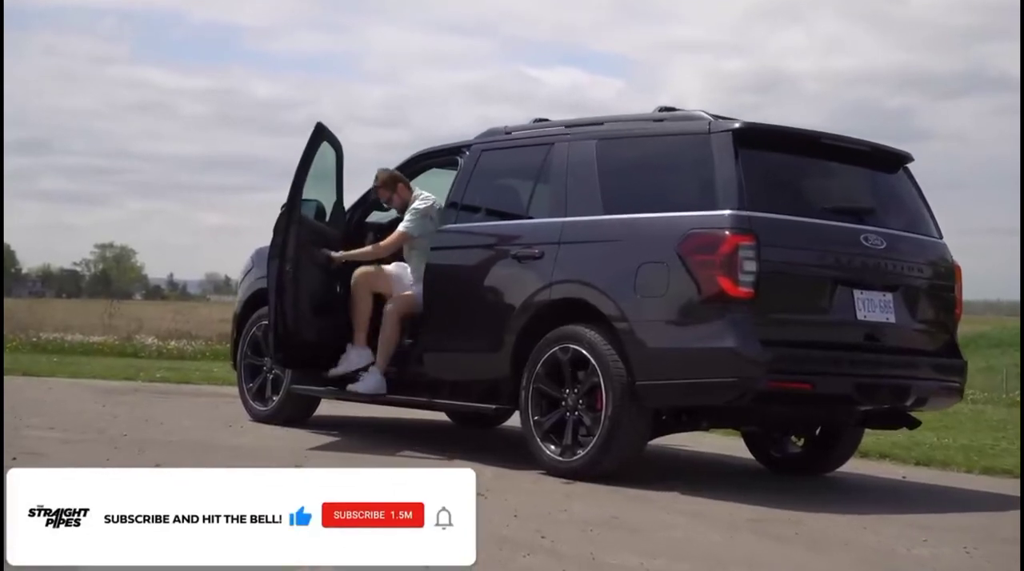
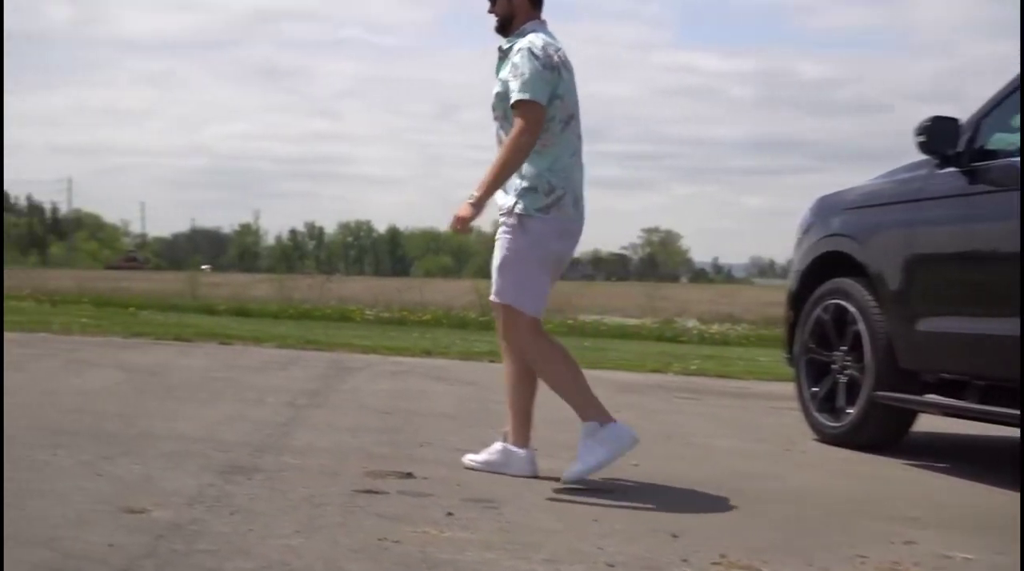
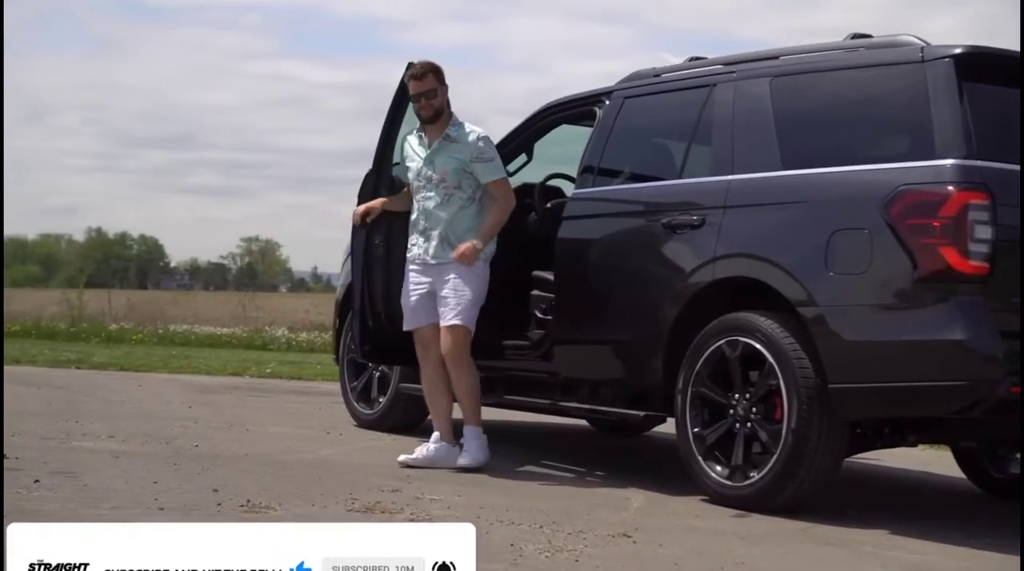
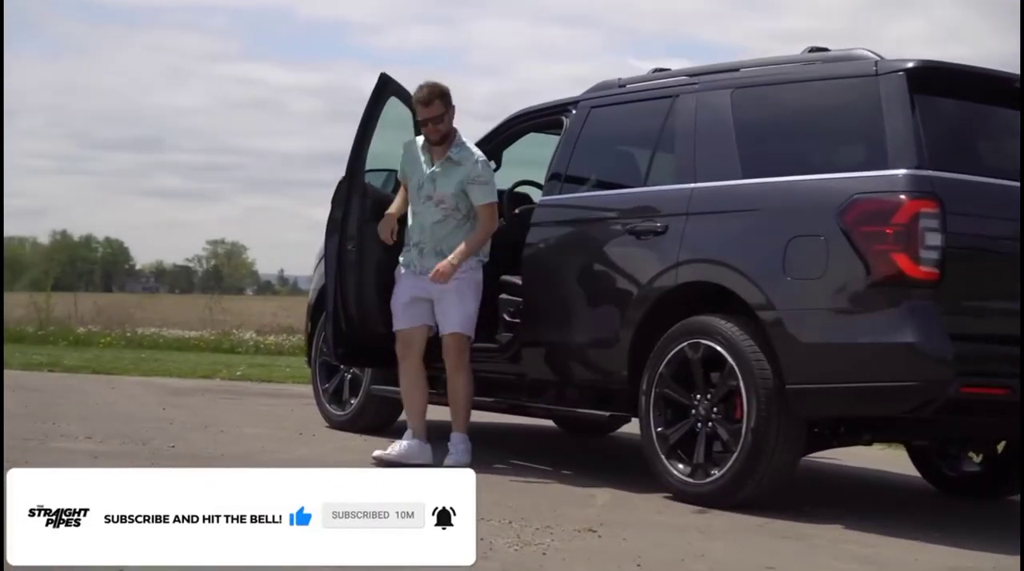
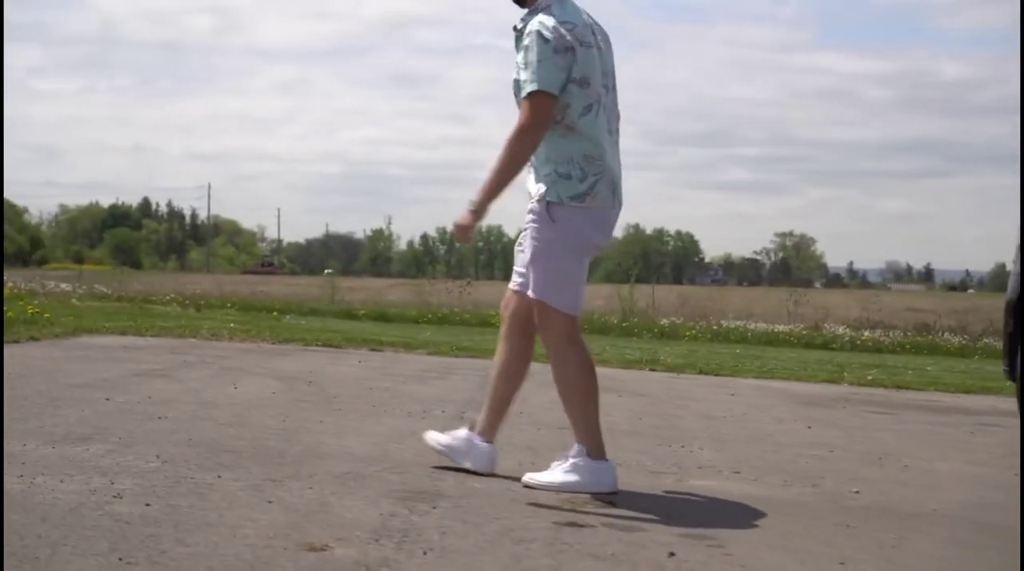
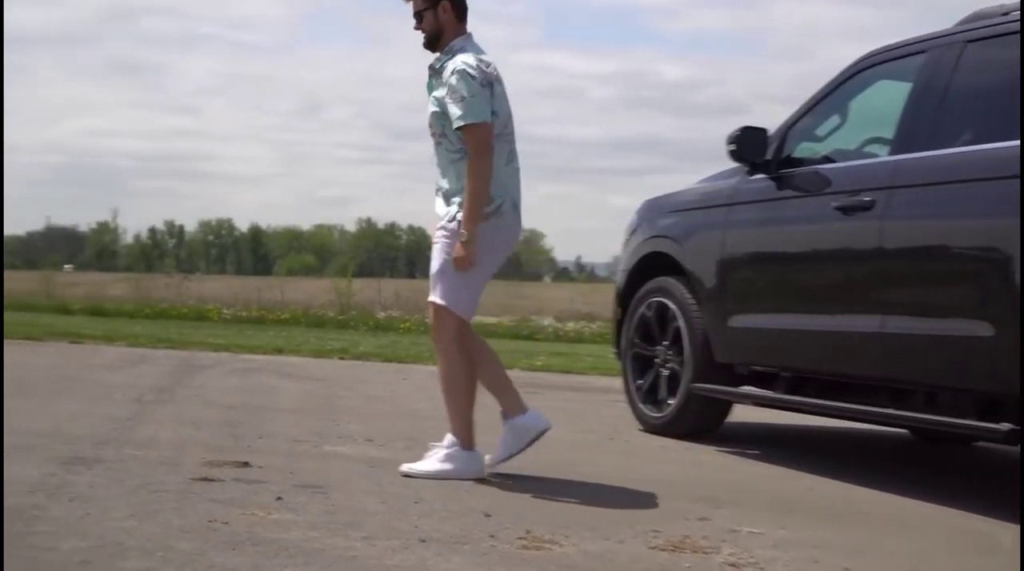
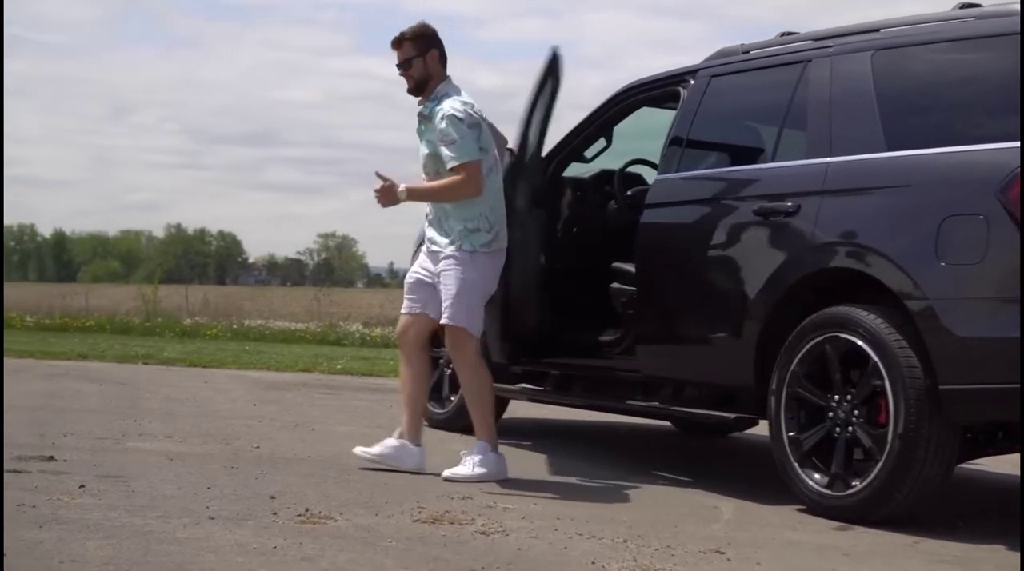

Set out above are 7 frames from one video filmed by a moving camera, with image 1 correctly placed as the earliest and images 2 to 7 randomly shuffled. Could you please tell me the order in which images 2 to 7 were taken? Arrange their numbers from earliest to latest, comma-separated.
4, 3, 7, 6, 2, 5
